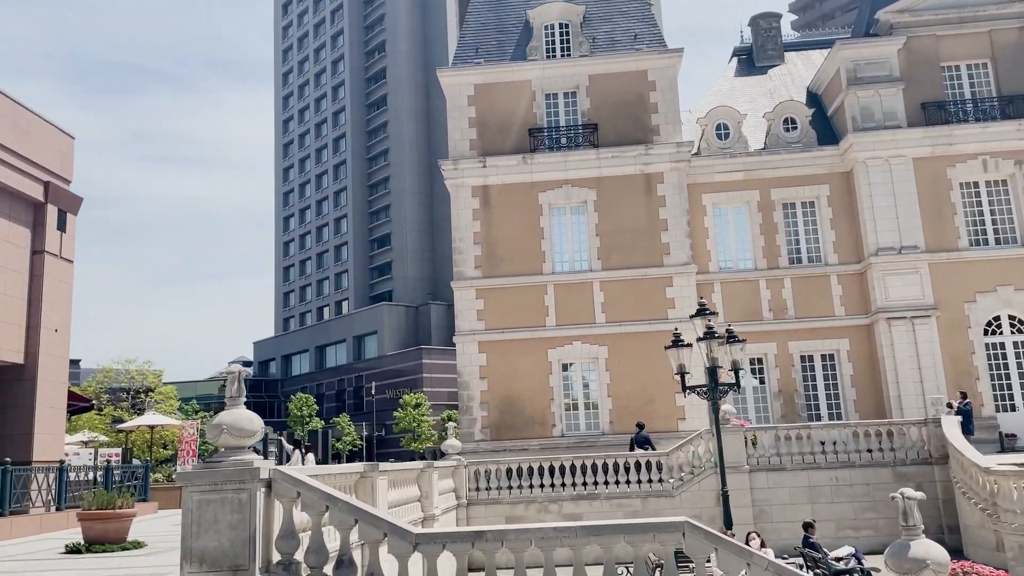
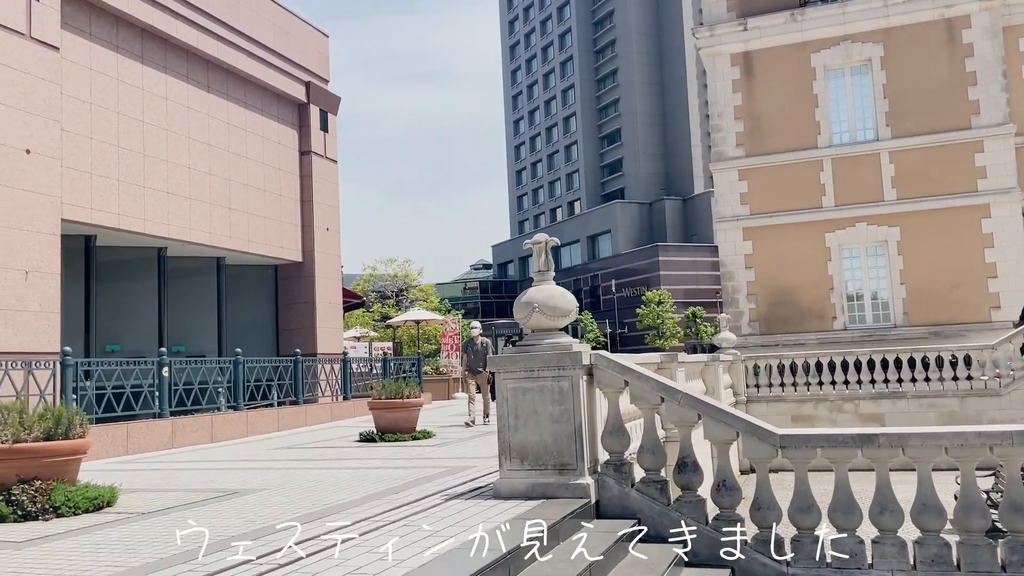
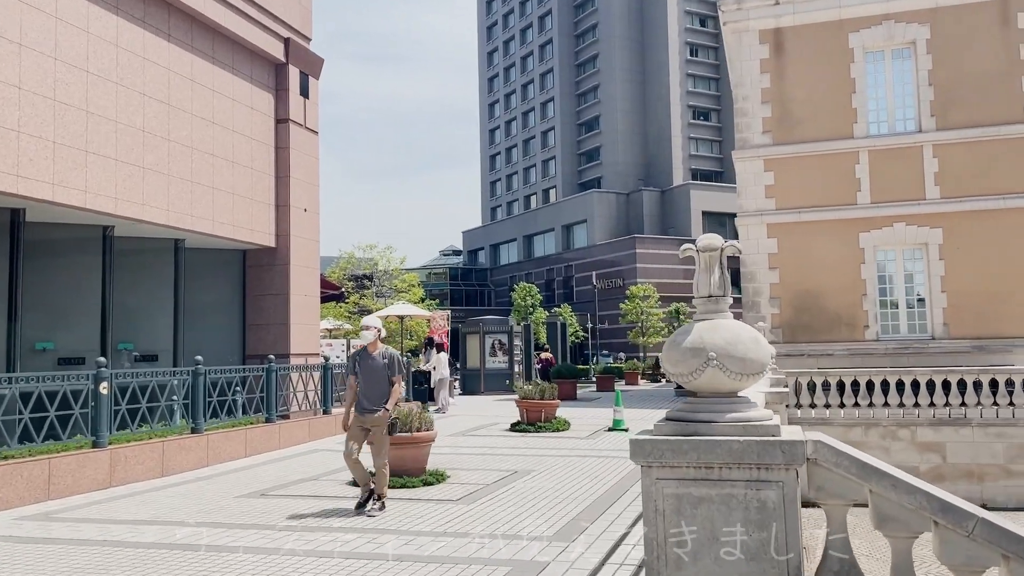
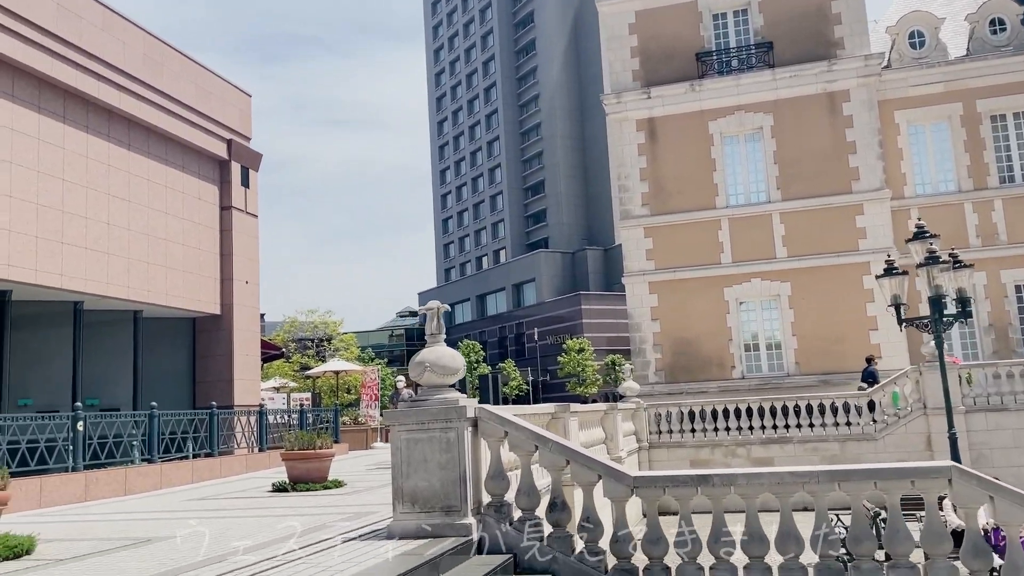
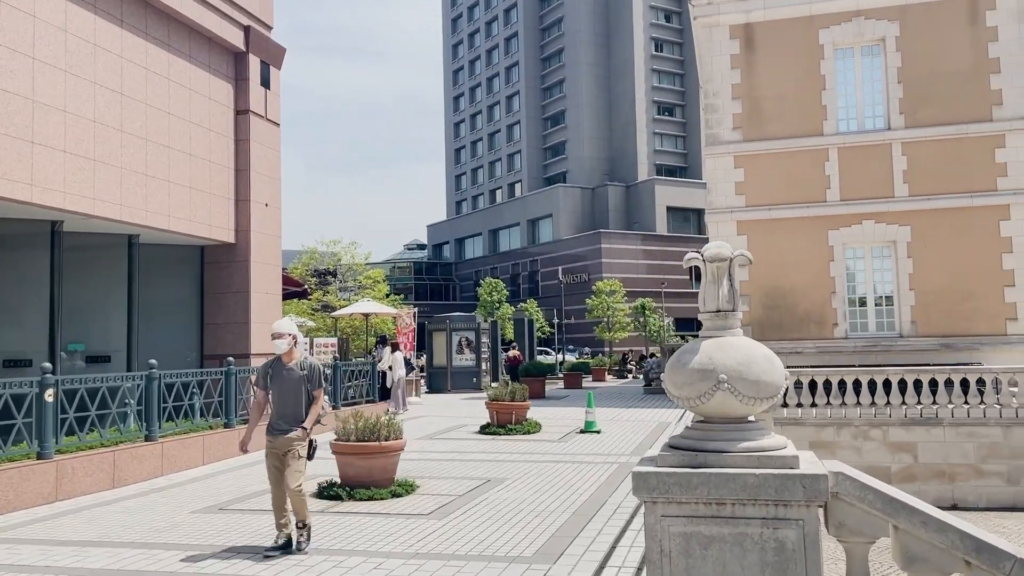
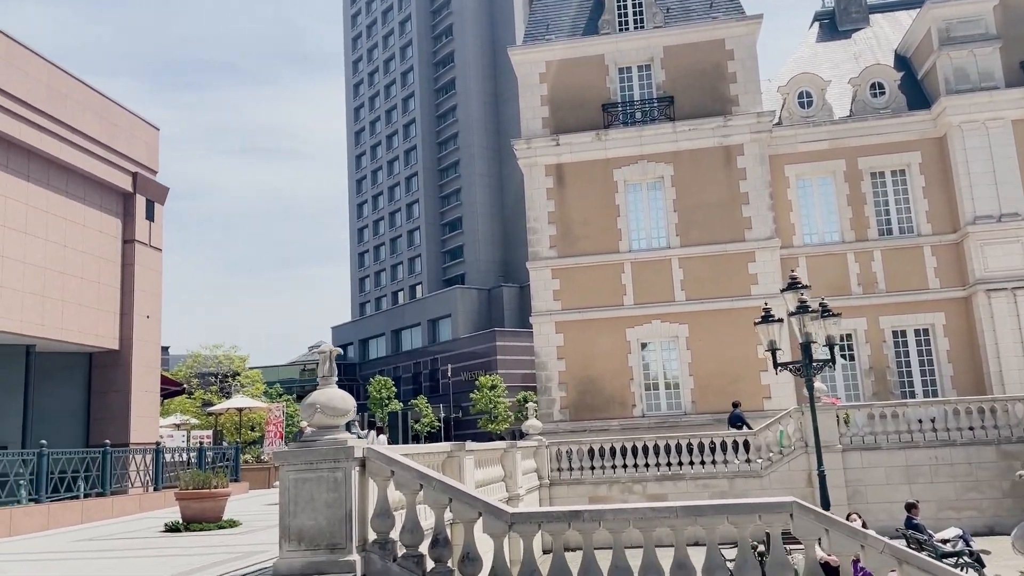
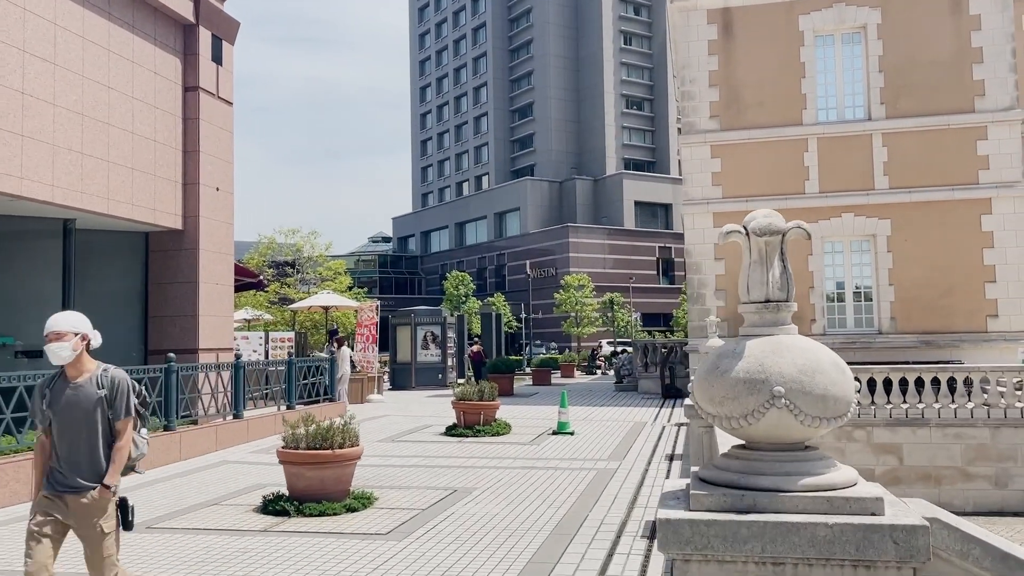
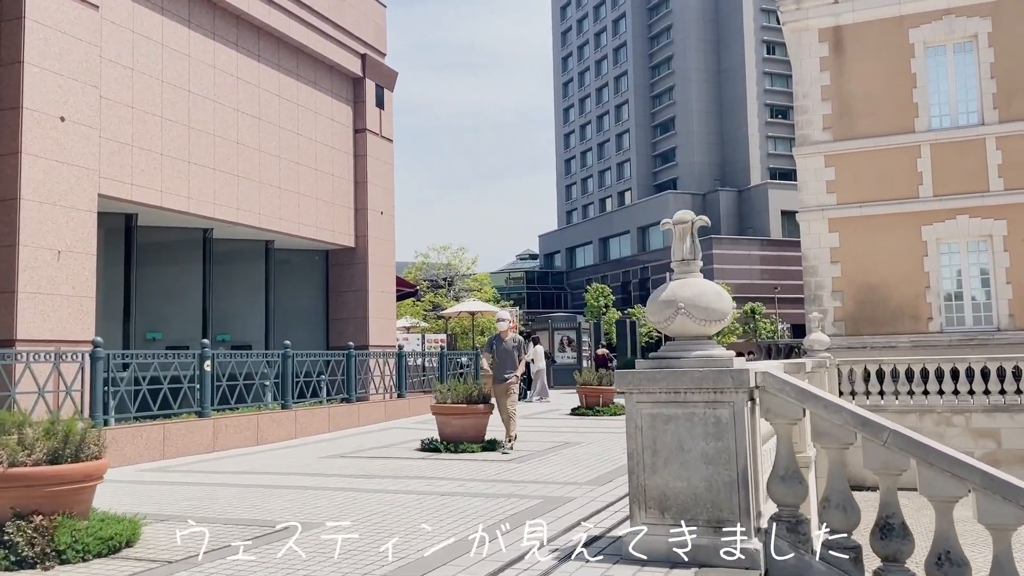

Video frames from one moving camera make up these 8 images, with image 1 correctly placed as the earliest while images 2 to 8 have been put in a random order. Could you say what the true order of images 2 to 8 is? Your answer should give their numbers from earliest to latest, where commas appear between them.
6, 4, 2, 8, 3, 5, 7
